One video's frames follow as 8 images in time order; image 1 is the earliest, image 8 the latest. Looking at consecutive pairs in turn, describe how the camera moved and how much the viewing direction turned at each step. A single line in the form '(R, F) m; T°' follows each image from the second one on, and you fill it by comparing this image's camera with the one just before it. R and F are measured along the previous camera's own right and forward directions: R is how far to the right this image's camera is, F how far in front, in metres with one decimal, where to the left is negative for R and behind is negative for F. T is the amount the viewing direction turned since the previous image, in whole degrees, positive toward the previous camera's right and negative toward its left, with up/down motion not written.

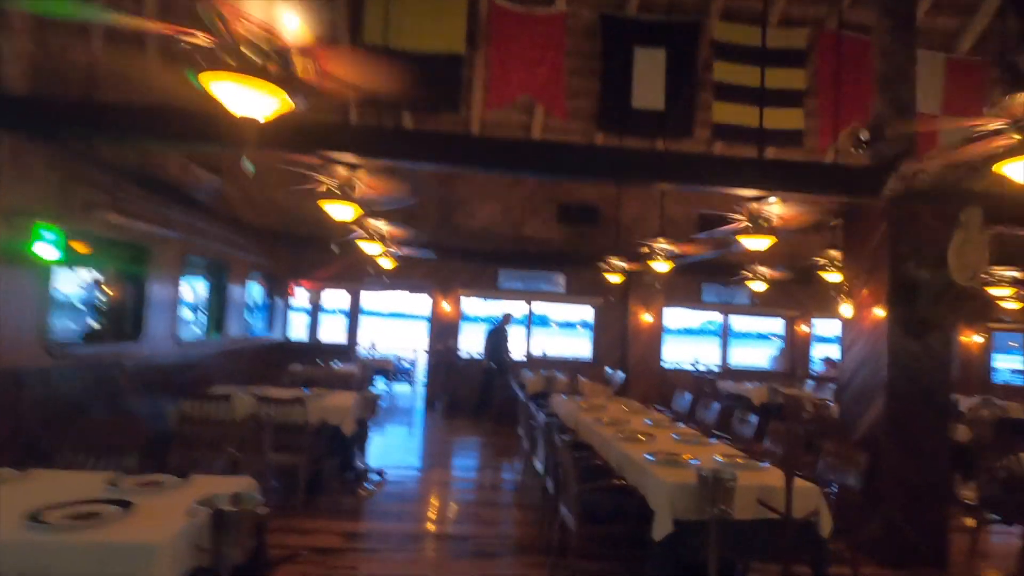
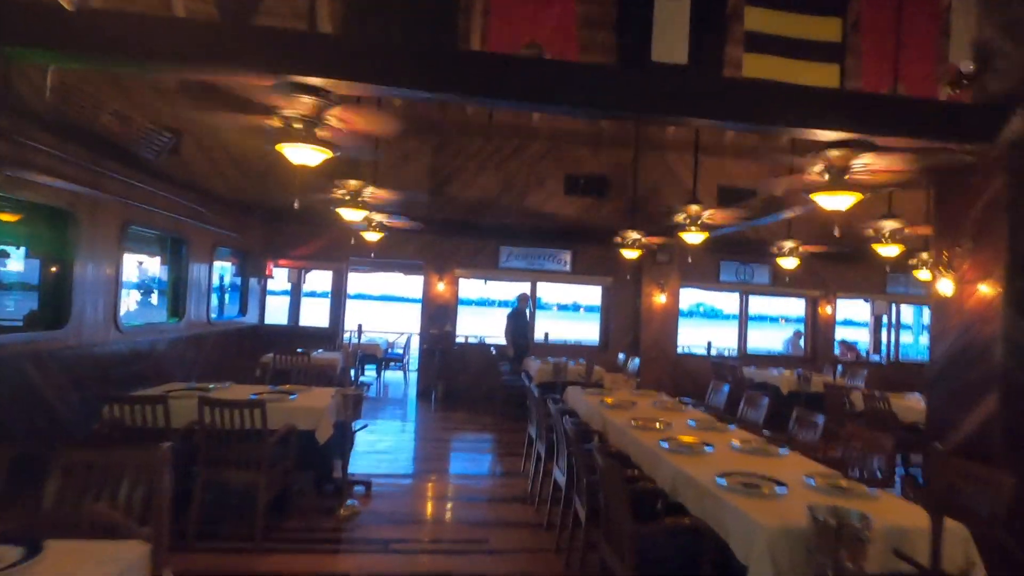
(-0.1, +0.8) m; +1°
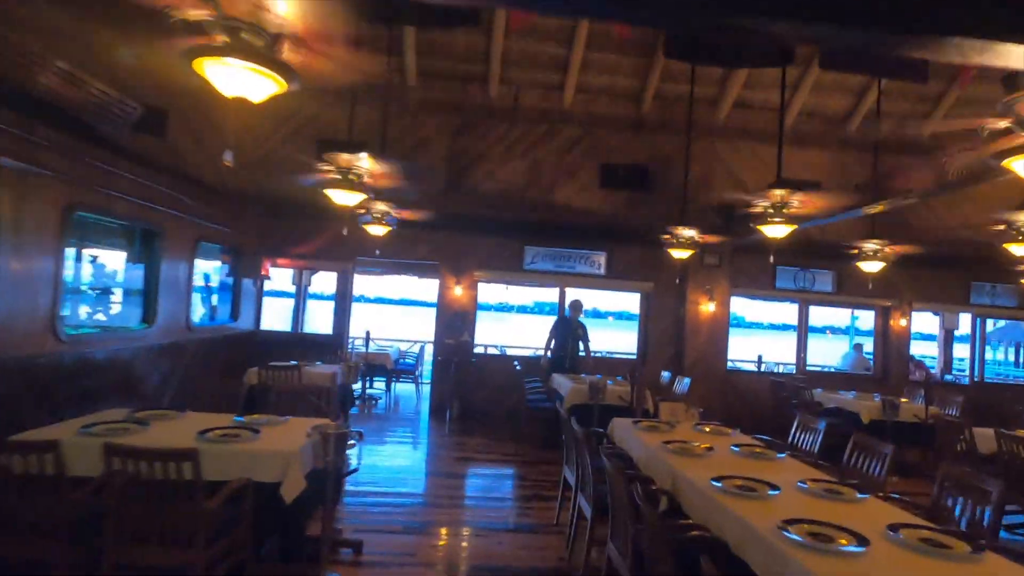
(-0.1, +0.9) m; -2°
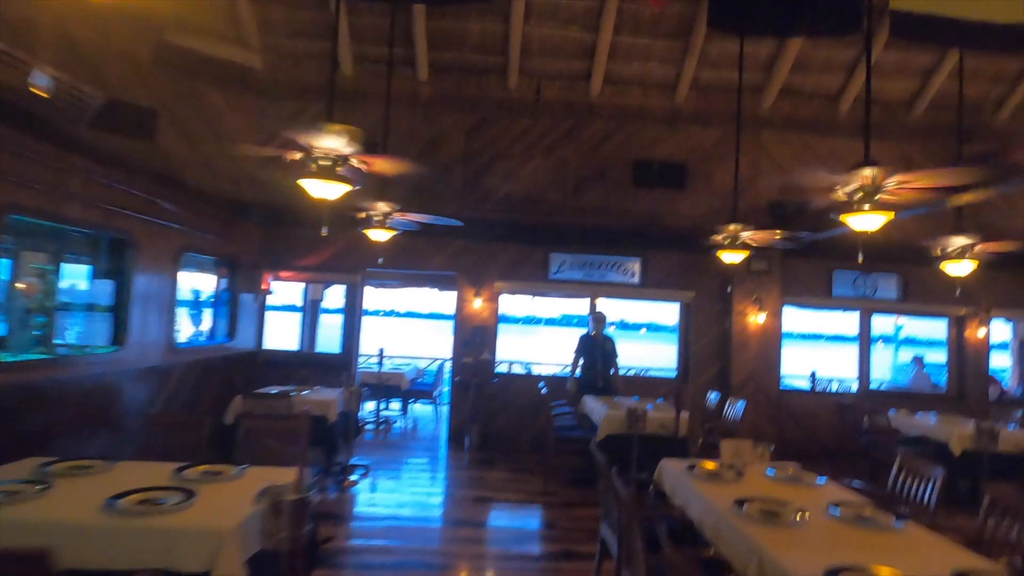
(0.0, +0.7) m; -3°
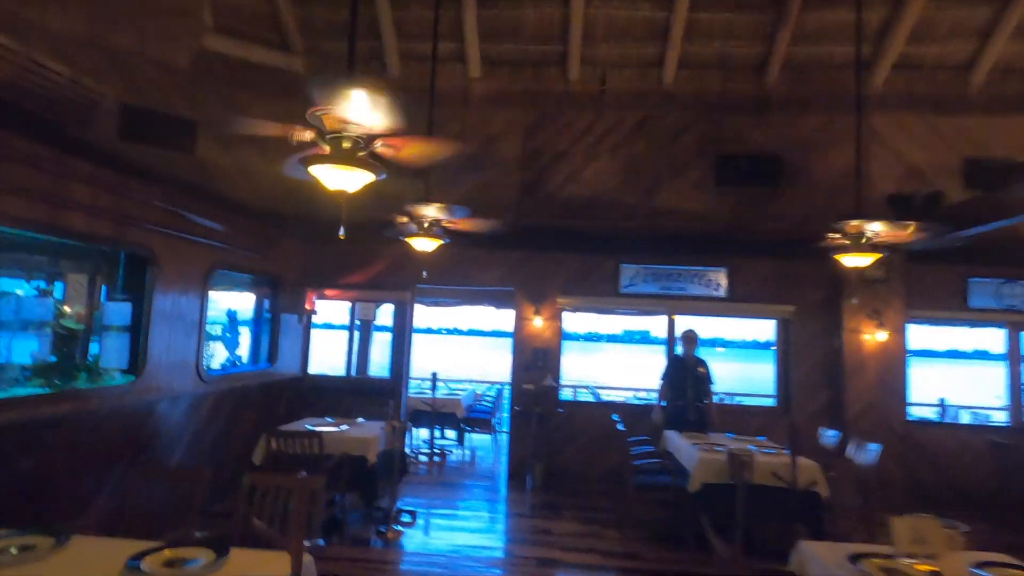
(0.0, +0.7) m; -7°
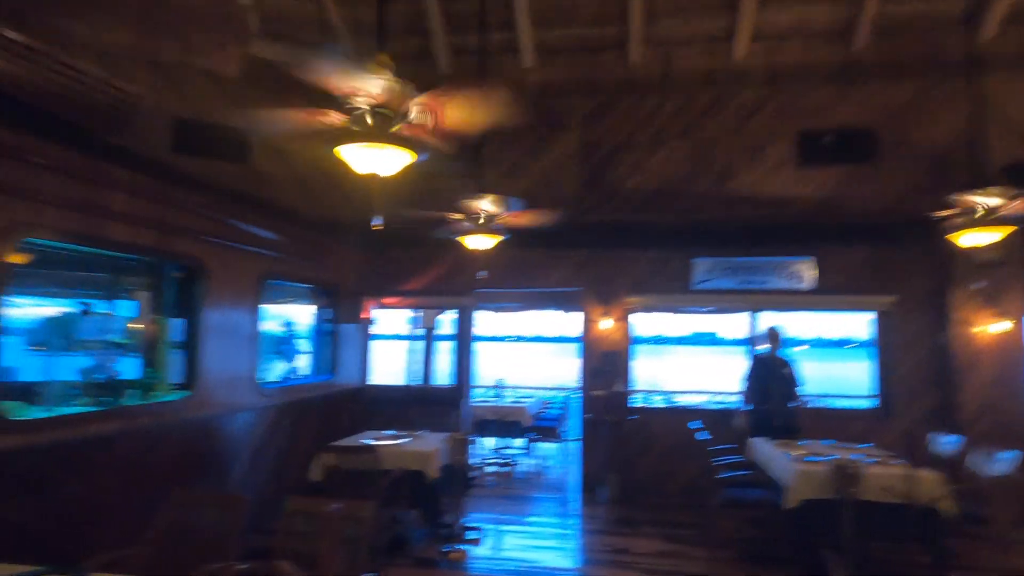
(-0.1, +0.3) m; -5°
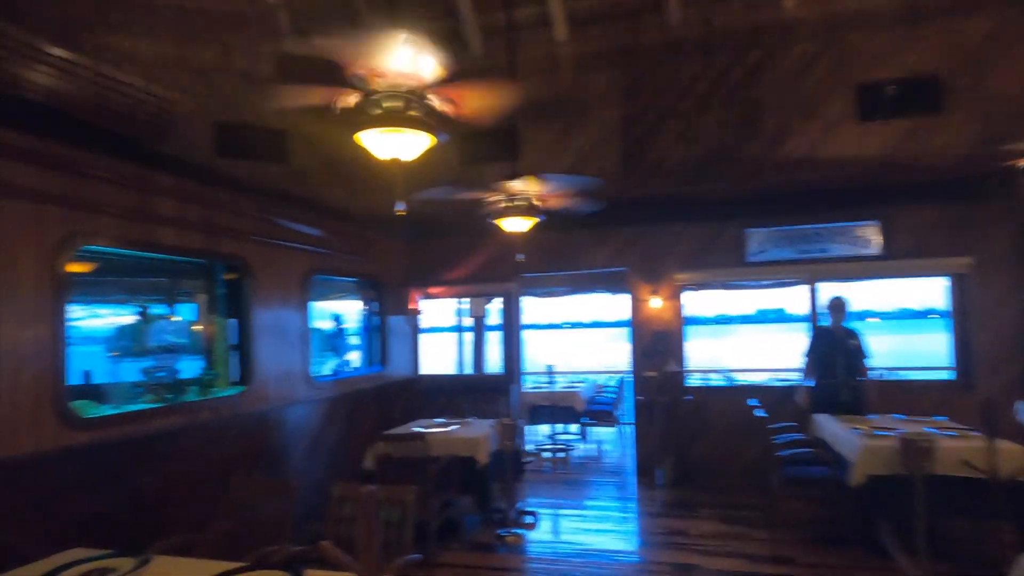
(0.0, +0.1) m; -5°
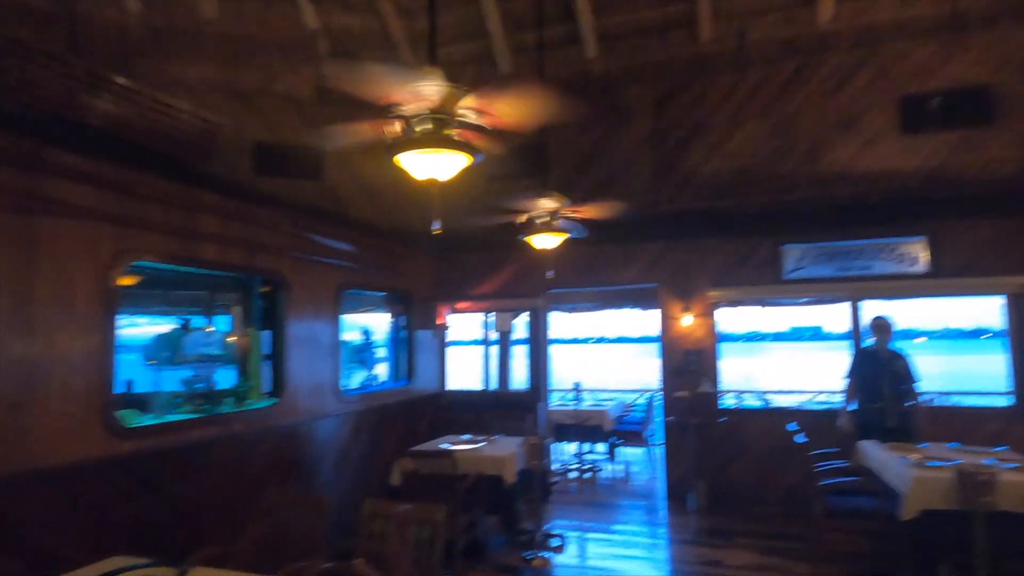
(+0.1, 0.0) m; -4°
